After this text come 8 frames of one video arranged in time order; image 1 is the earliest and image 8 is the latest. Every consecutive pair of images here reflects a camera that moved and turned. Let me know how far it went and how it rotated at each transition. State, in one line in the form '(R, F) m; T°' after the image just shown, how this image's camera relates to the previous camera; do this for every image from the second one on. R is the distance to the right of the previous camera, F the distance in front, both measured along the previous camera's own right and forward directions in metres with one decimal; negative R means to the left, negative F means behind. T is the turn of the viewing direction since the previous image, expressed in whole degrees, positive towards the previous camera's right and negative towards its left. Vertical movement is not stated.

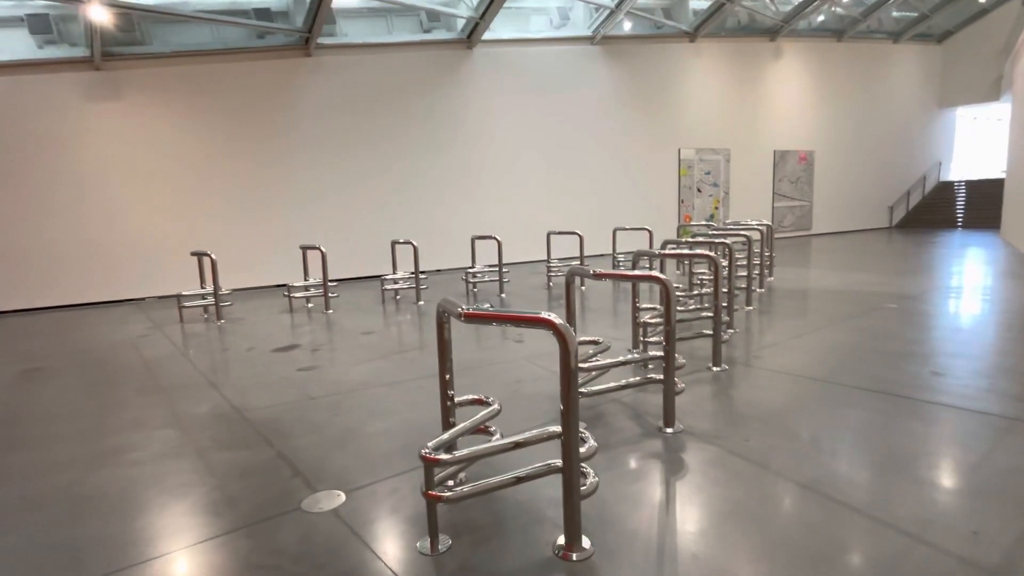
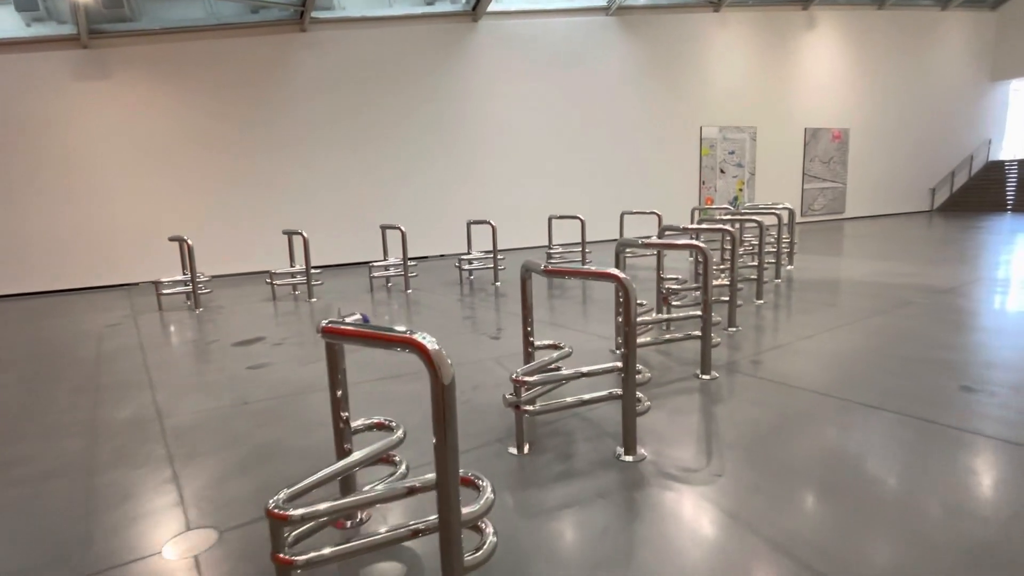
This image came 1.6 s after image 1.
(+0.3, +0.4) m; -3°
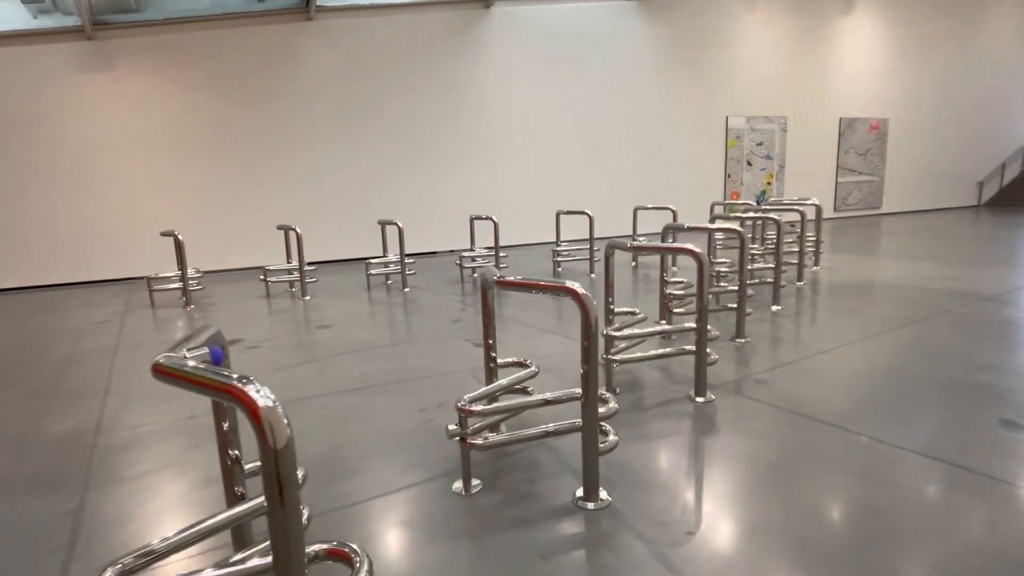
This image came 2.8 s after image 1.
(+0.2, +0.3) m; -3°
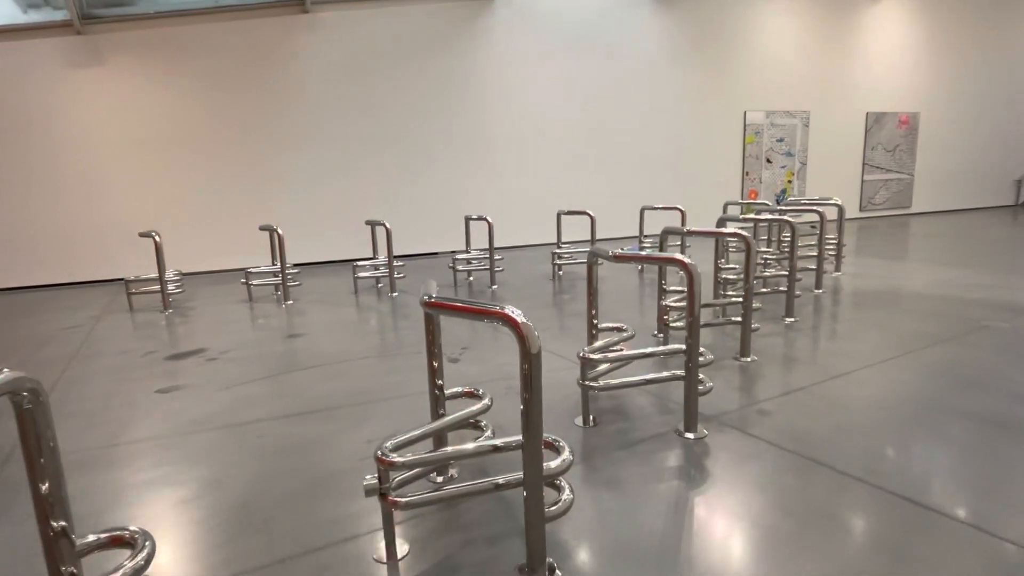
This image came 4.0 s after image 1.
(+0.2, +0.3) m; -2°
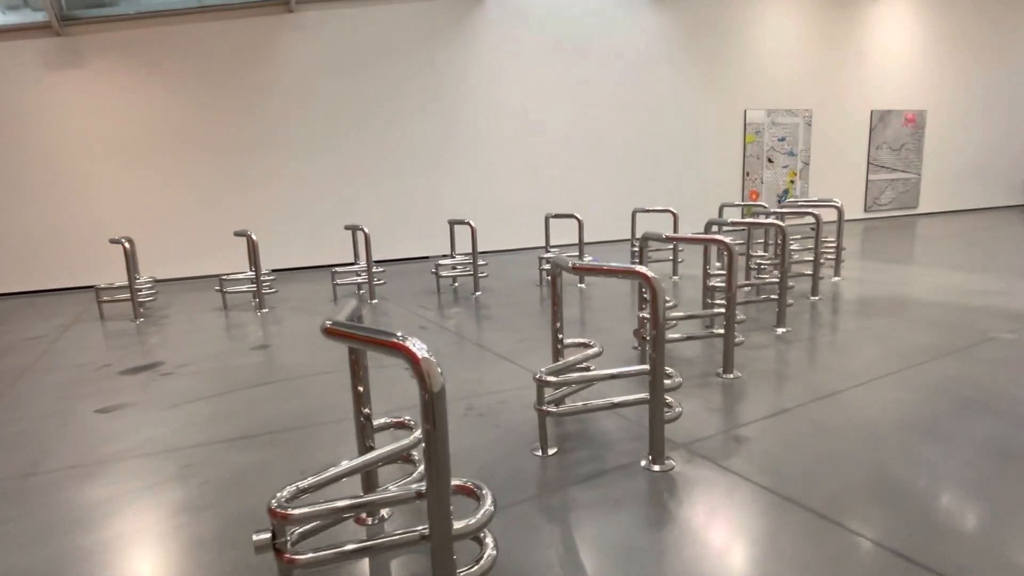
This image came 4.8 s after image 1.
(+0.2, +0.2) m; -1°
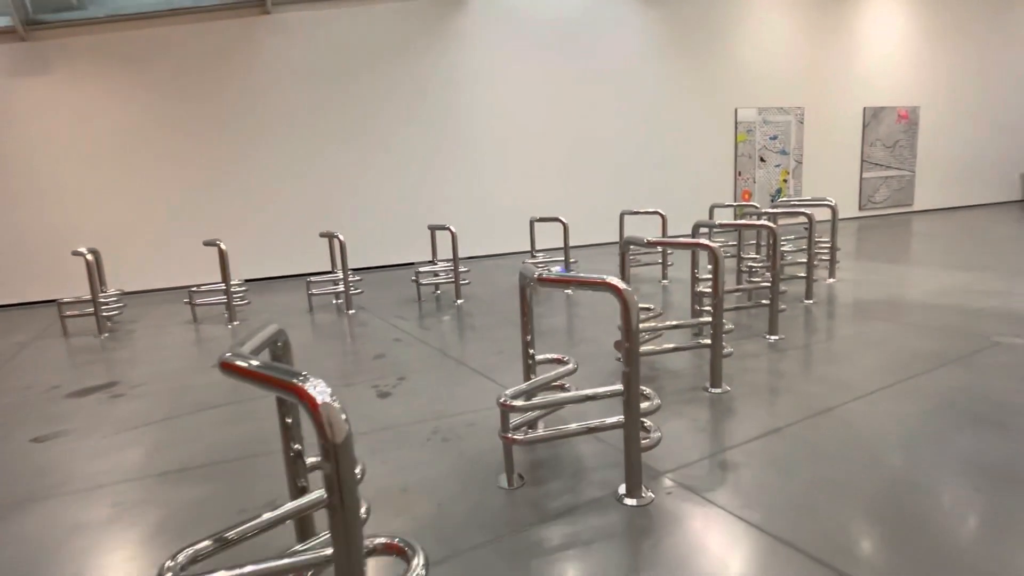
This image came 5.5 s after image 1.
(+0.1, +0.2) m; 0°
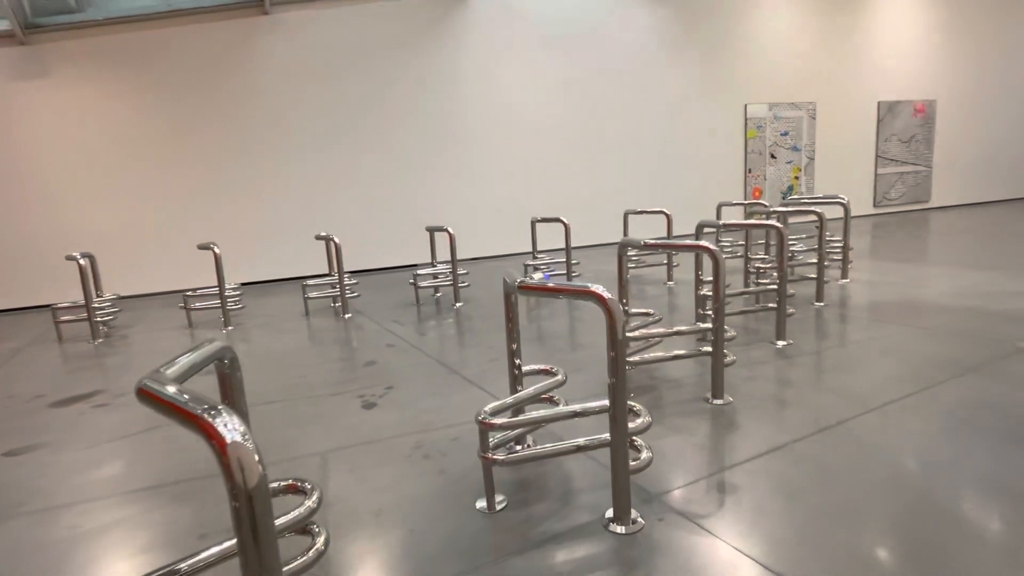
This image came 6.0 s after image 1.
(+0.1, +0.1) m; -1°
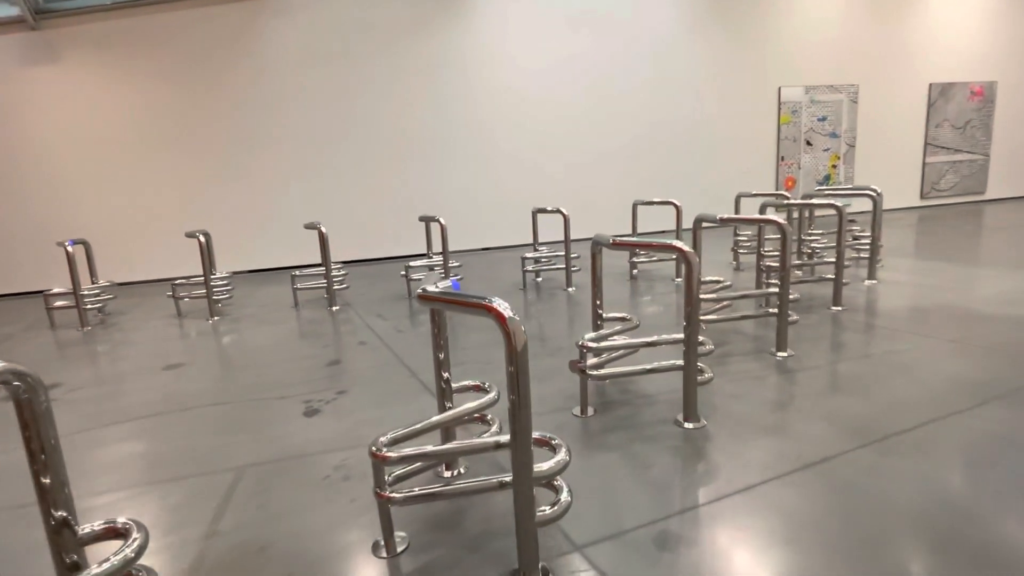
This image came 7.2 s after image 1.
(+0.3, +0.3) m; -4°
